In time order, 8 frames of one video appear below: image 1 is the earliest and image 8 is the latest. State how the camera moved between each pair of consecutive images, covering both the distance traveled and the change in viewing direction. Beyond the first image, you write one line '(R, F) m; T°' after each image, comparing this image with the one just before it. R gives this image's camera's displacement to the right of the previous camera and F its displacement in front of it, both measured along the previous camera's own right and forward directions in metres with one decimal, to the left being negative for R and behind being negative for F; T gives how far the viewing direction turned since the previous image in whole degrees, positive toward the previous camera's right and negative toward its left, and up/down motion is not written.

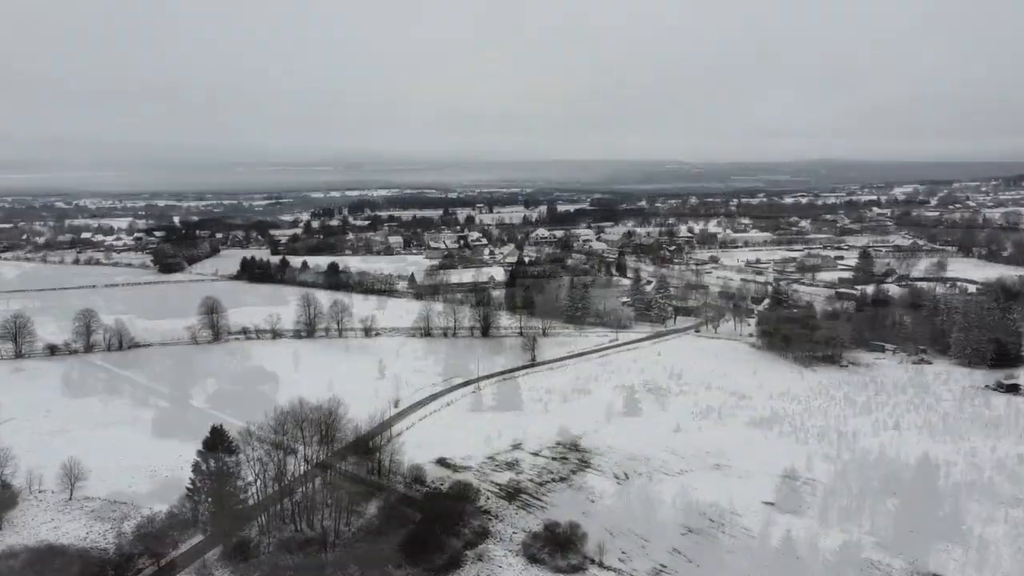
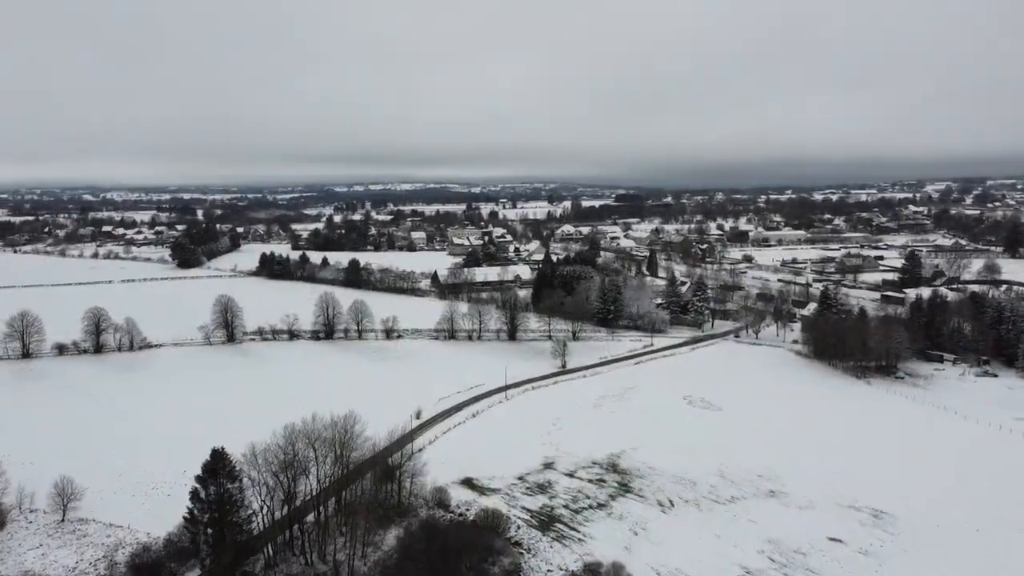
(-0.3, +1.8) m; -2°
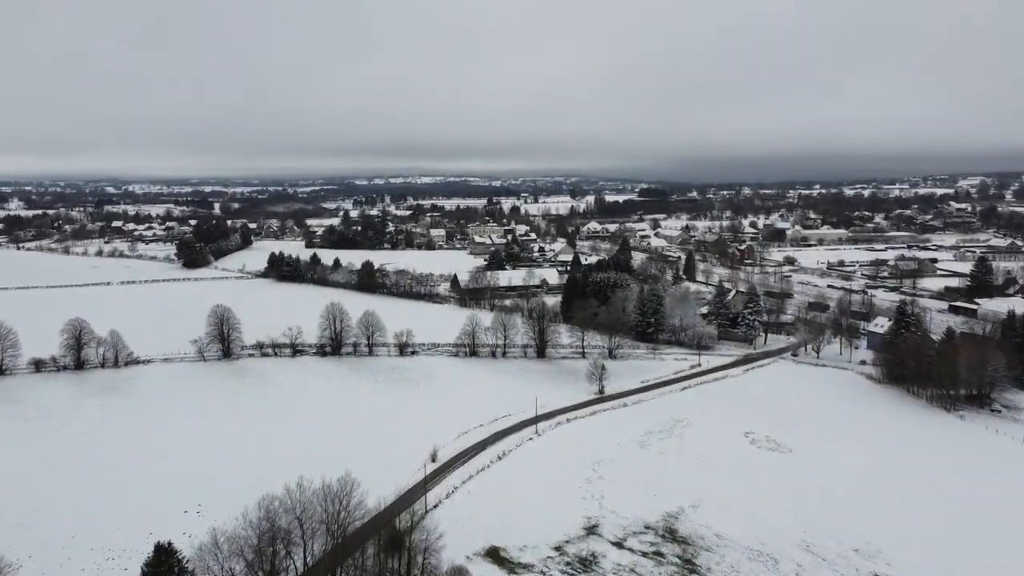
(-0.3, +3.6) m; -1°
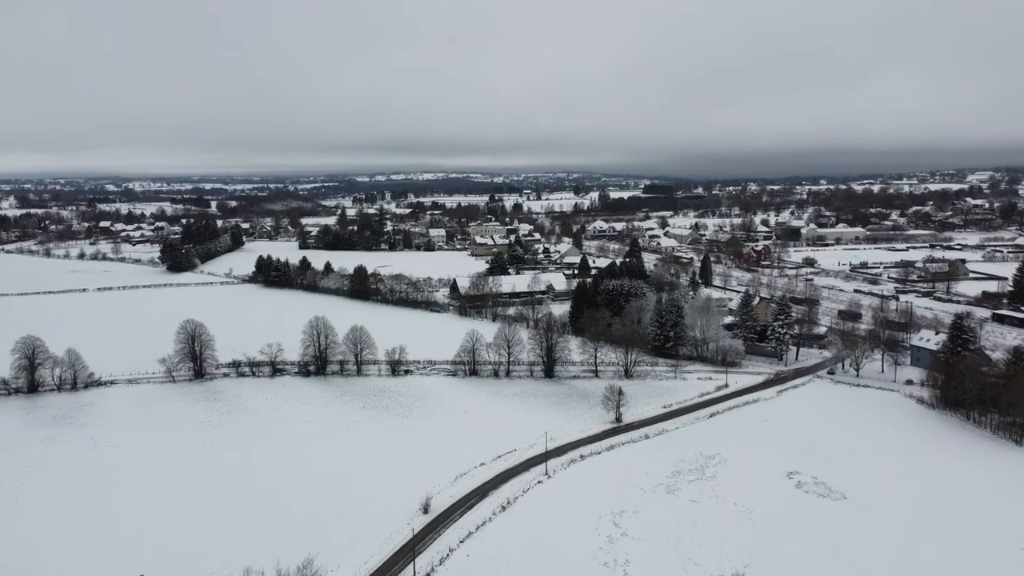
(-0.1, +3.0) m; 0°
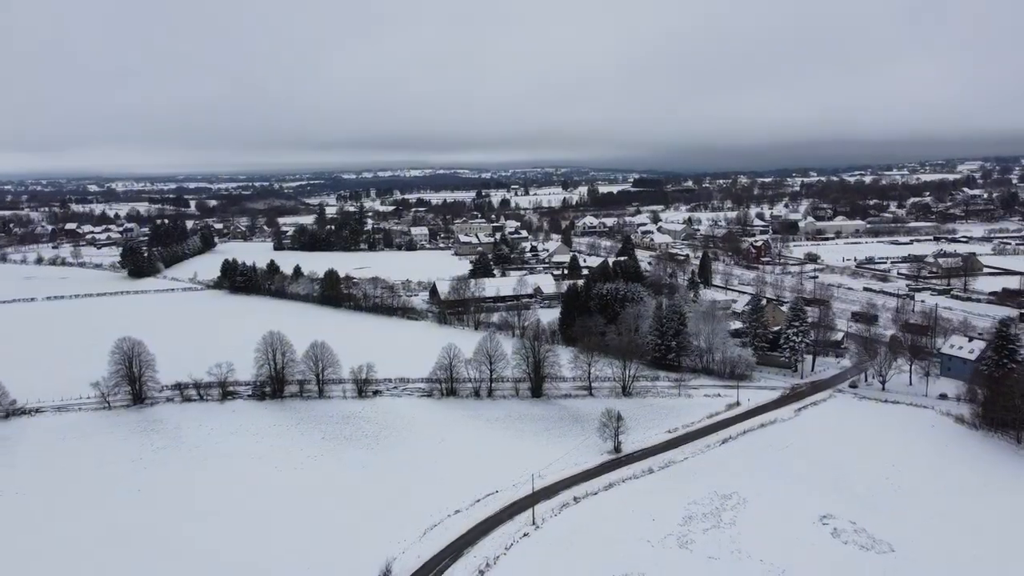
(+0.2, +3.1) m; +1°
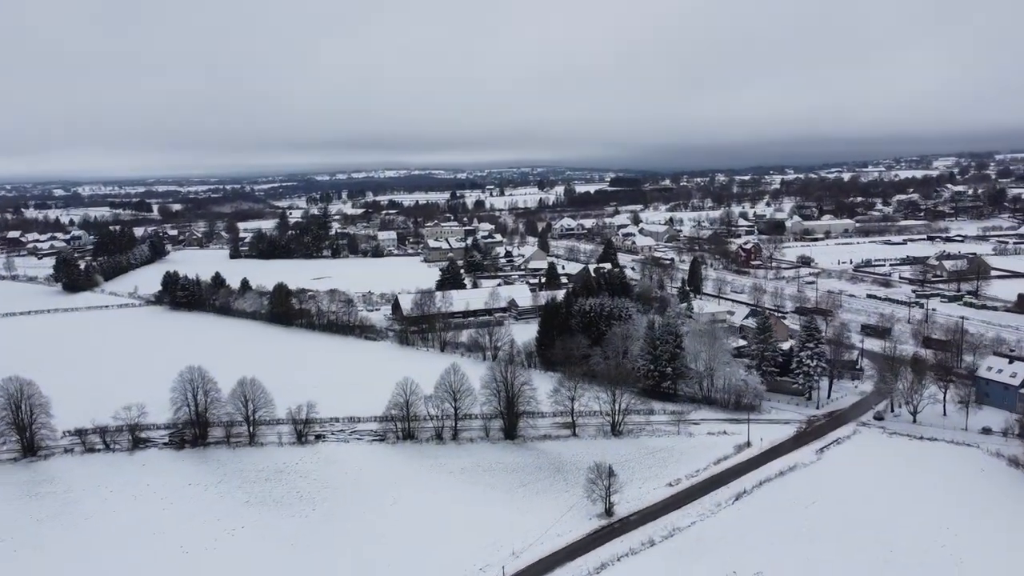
(+0.2, +3.7) m; +2°
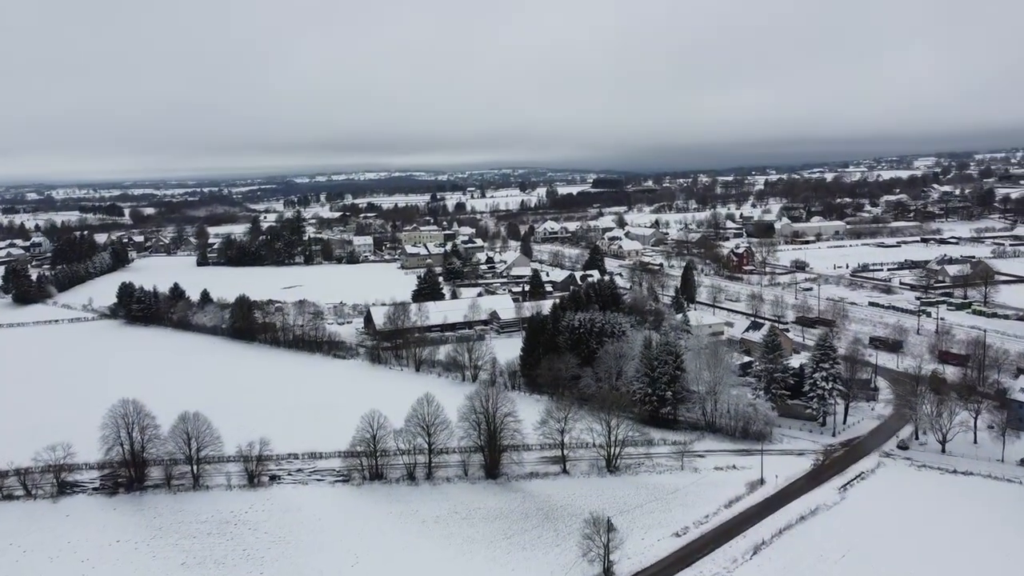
(0.0, +2.3) m; +1°
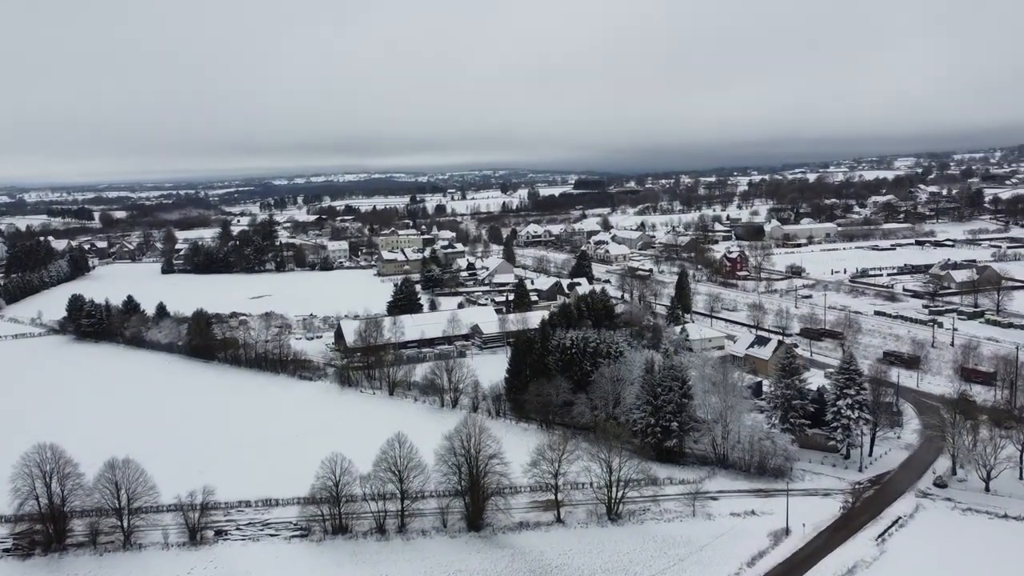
(-0.1, +2.4) m; +1°
